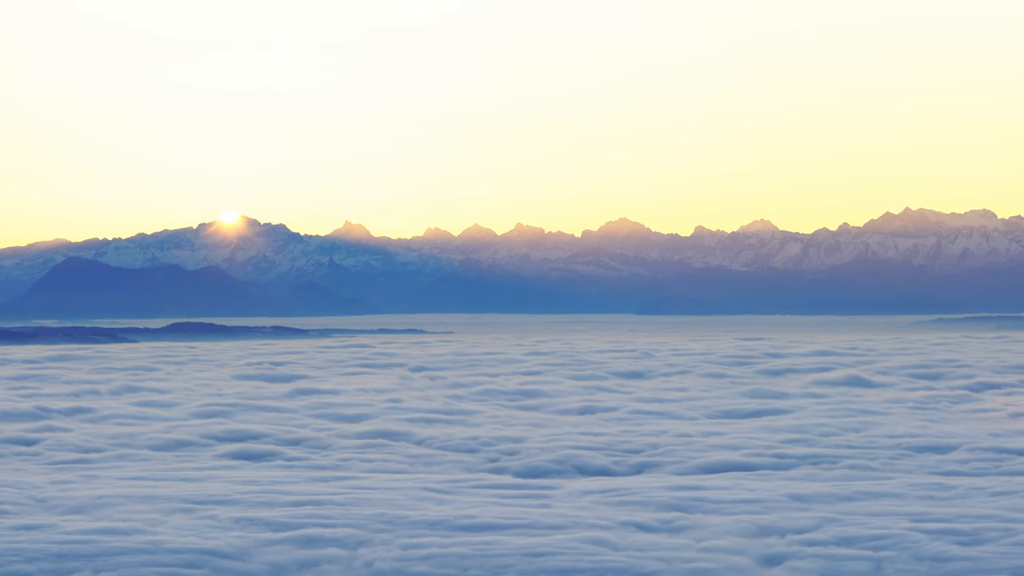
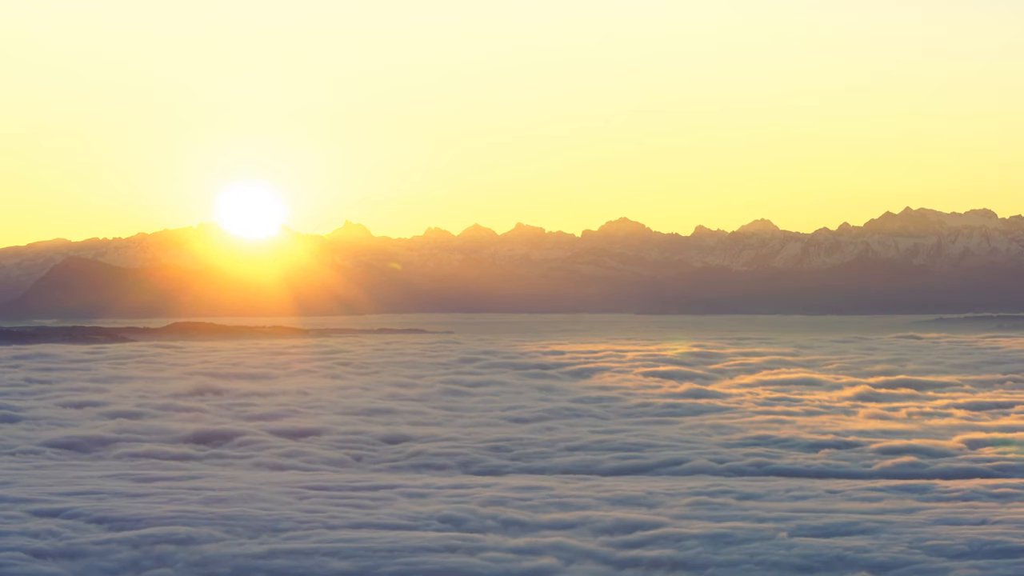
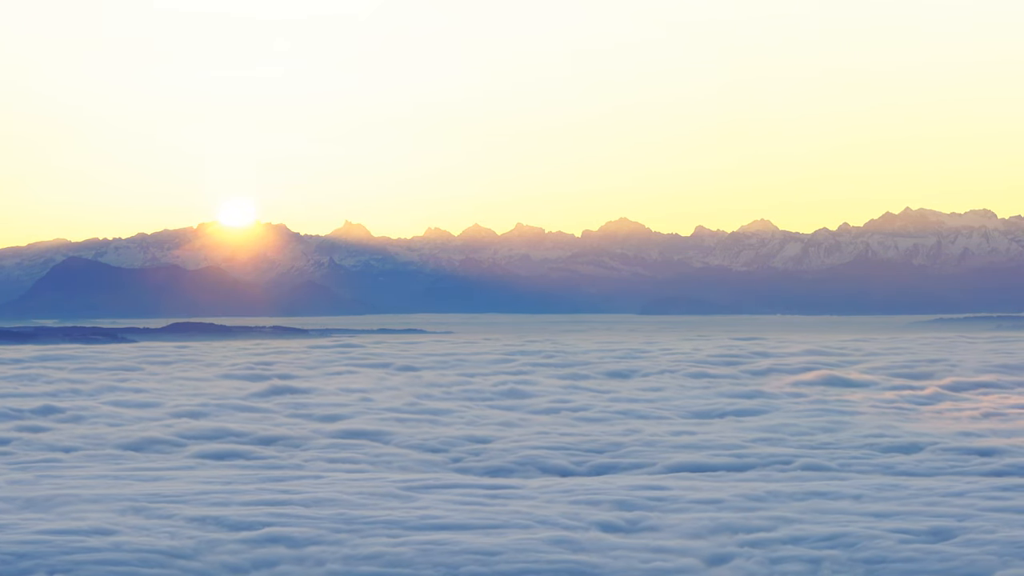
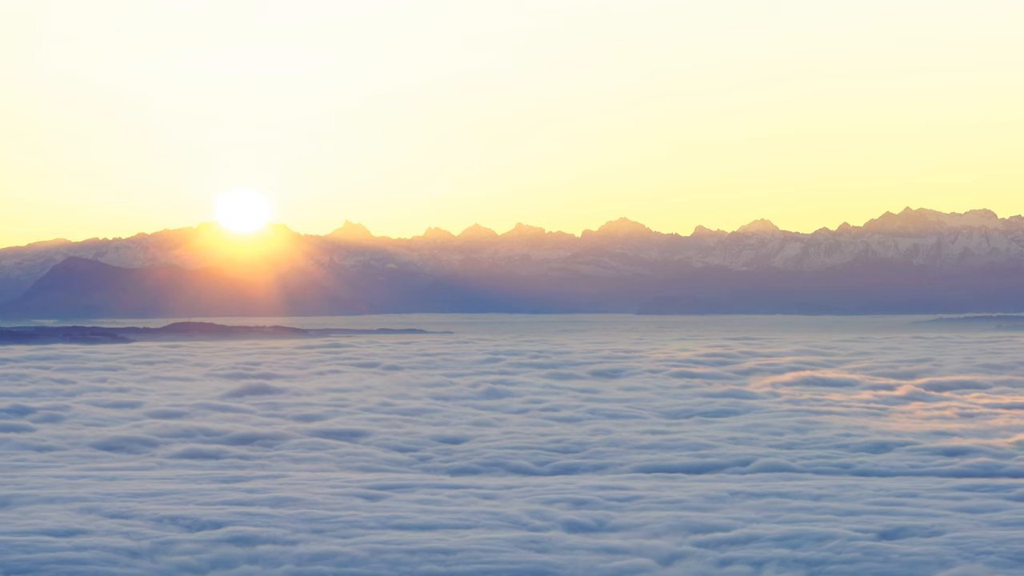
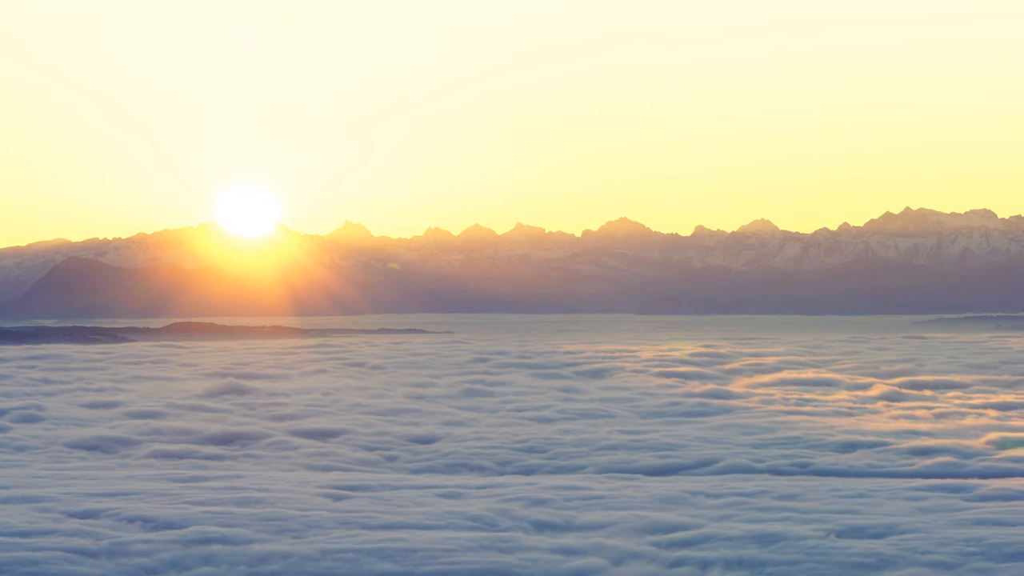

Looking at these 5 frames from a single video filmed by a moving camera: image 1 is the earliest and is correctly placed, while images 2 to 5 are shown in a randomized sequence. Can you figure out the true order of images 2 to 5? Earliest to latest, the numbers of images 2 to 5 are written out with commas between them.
3, 4, 5, 2
